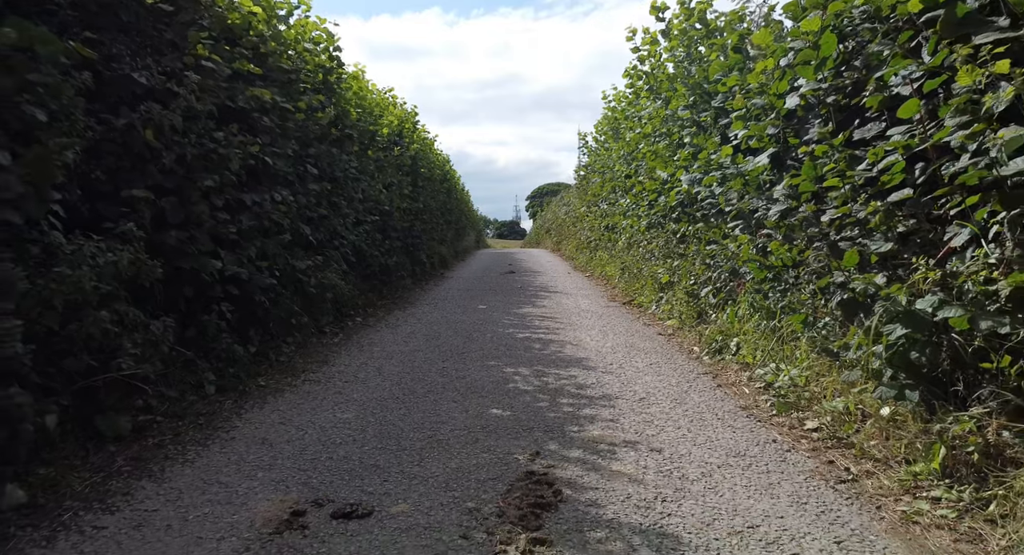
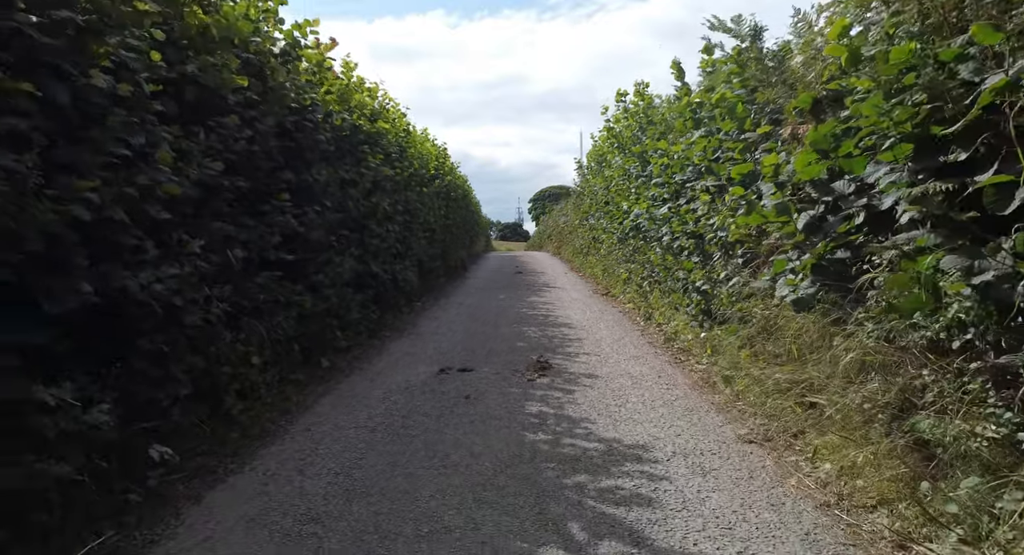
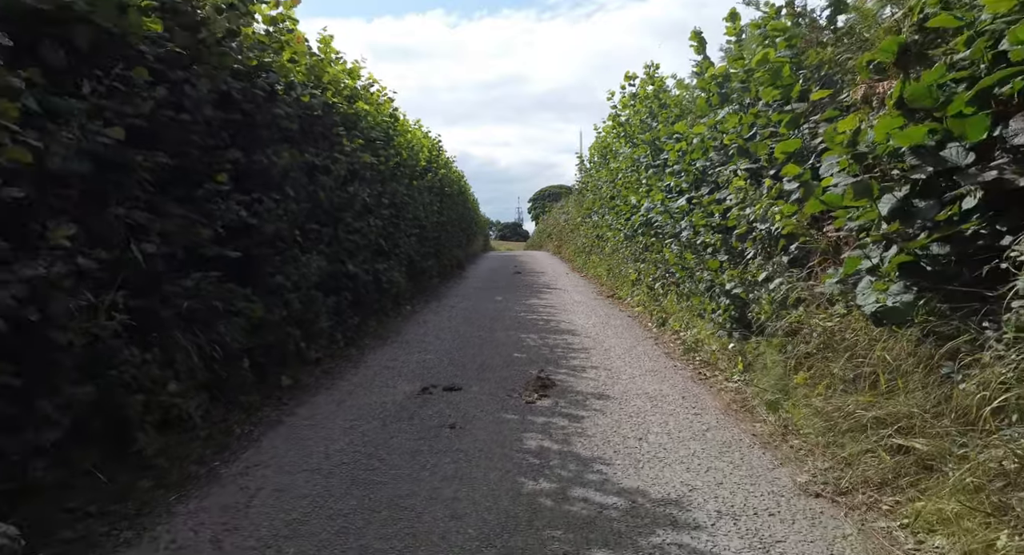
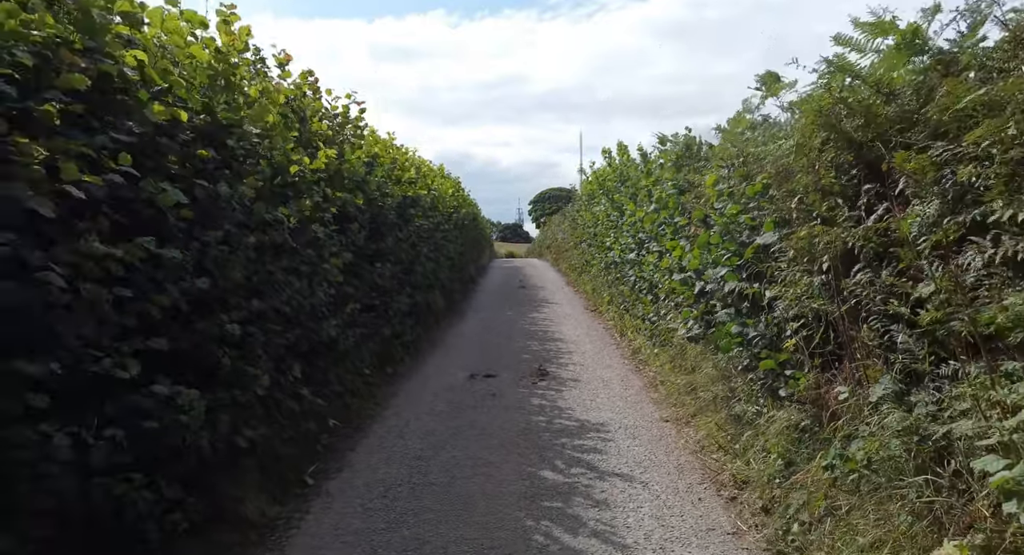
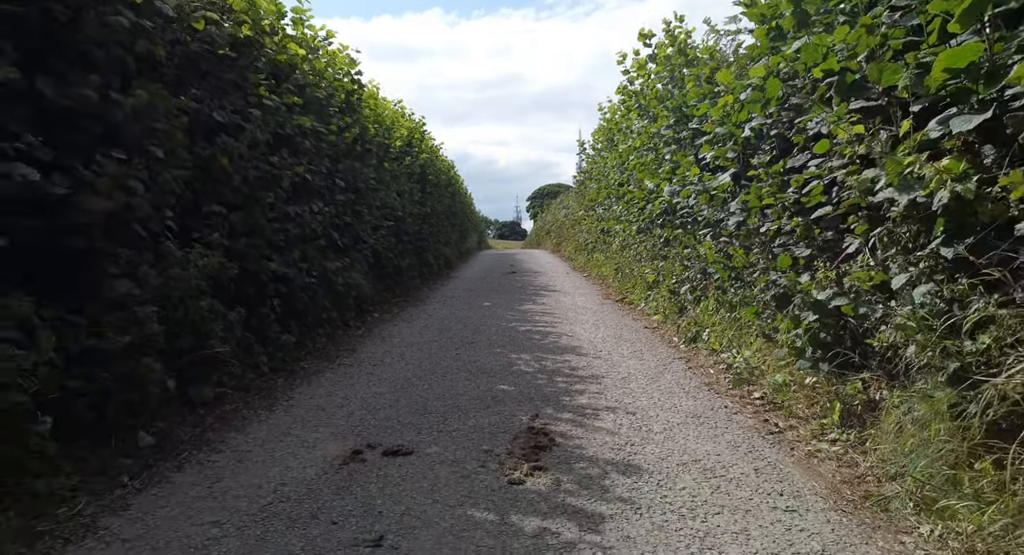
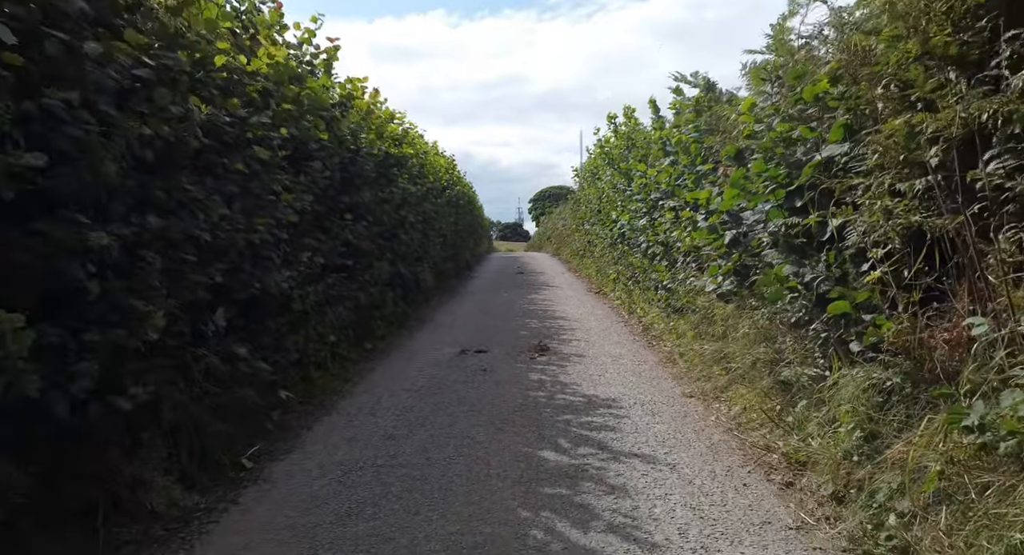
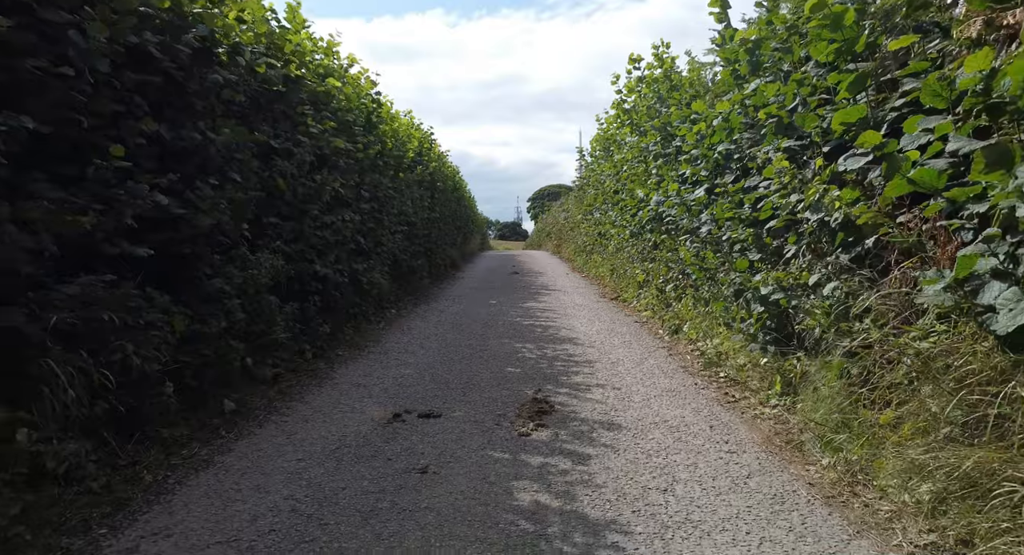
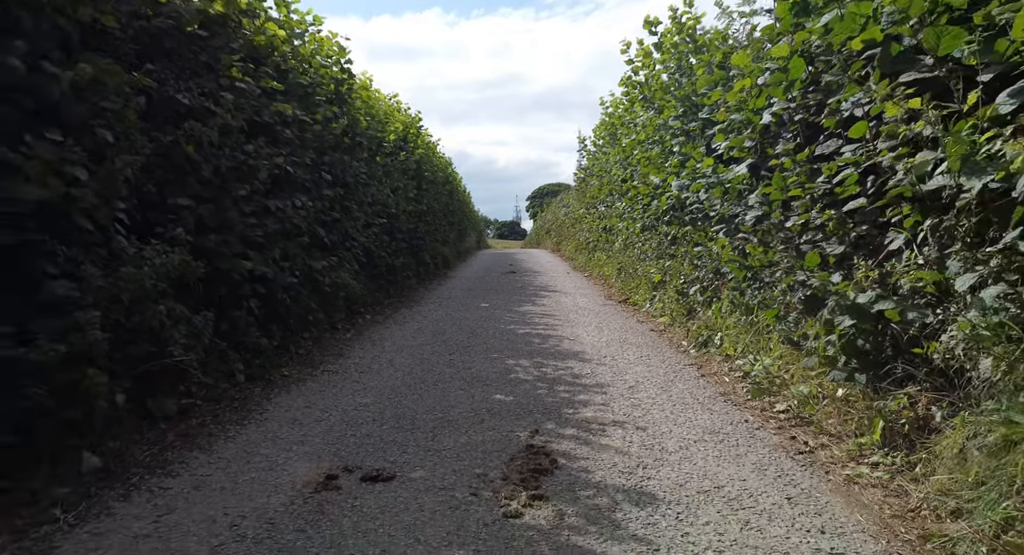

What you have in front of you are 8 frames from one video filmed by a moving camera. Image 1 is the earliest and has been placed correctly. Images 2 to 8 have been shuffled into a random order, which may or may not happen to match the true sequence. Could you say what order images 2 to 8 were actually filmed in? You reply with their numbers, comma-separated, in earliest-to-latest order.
8, 5, 7, 3, 2, 6, 4
